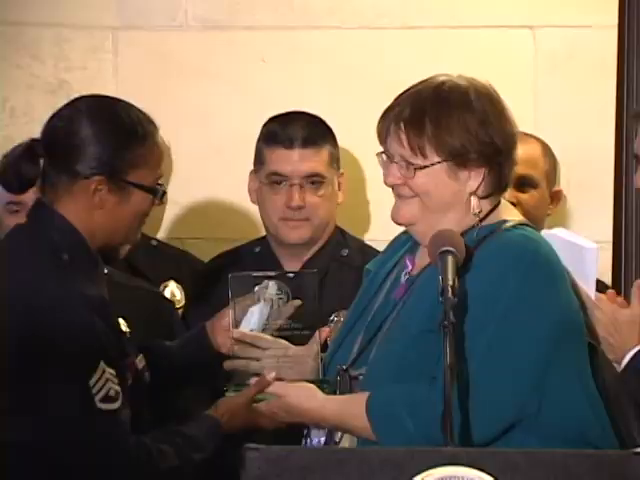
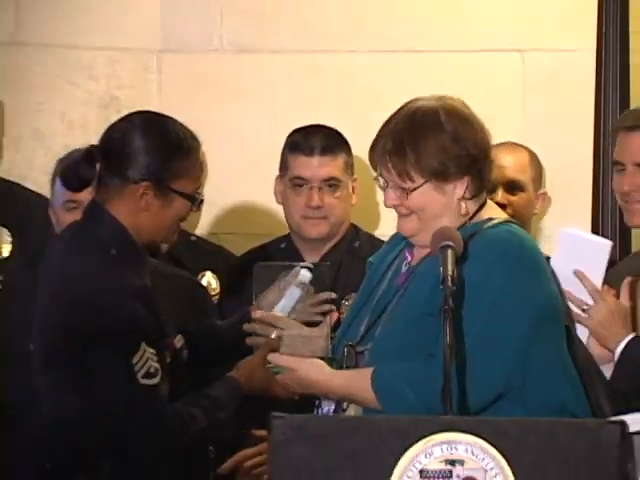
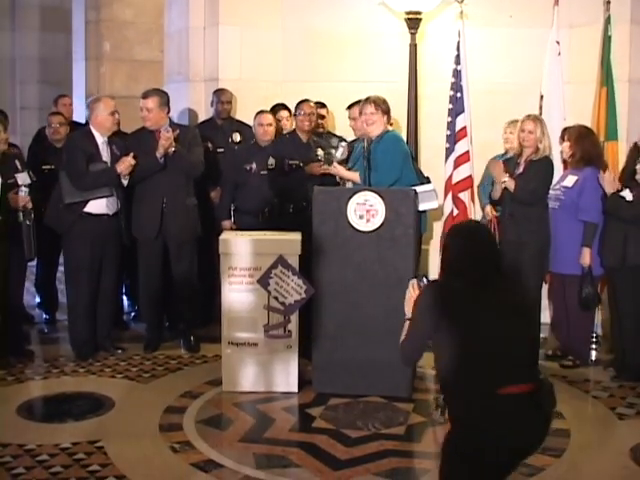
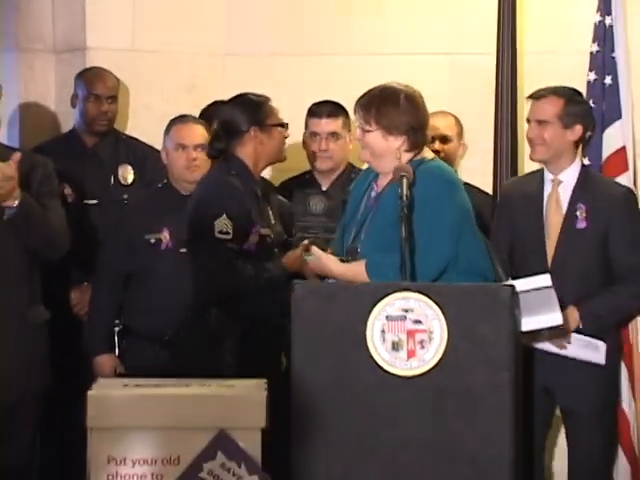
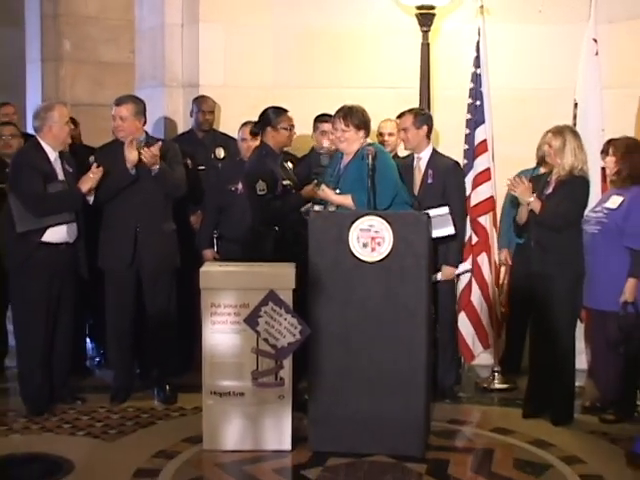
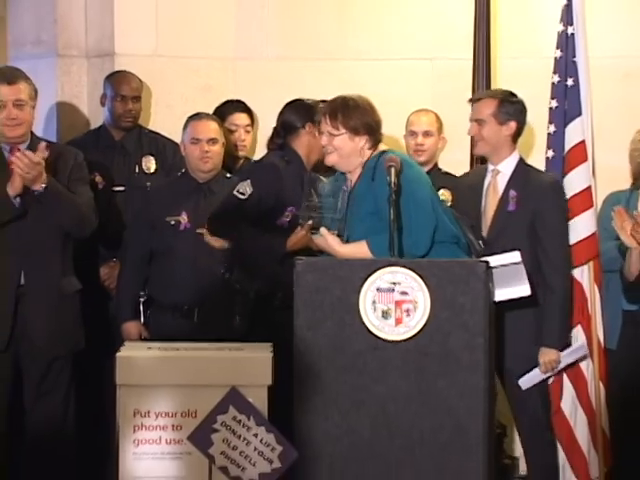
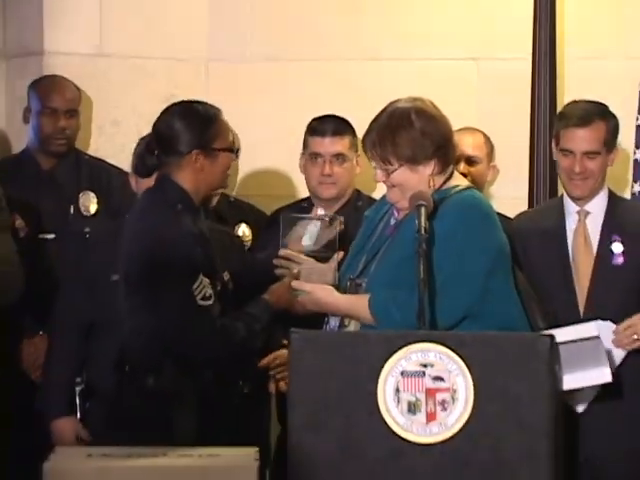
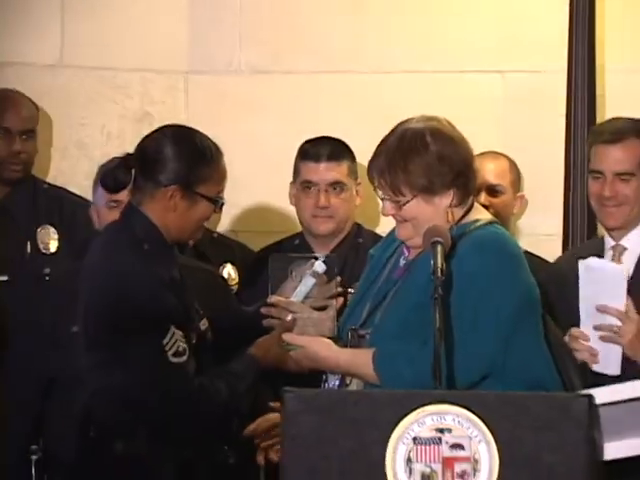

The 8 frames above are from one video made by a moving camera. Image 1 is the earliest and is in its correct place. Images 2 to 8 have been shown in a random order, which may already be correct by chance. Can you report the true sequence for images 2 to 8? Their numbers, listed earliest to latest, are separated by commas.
2, 8, 7, 4, 6, 5, 3
